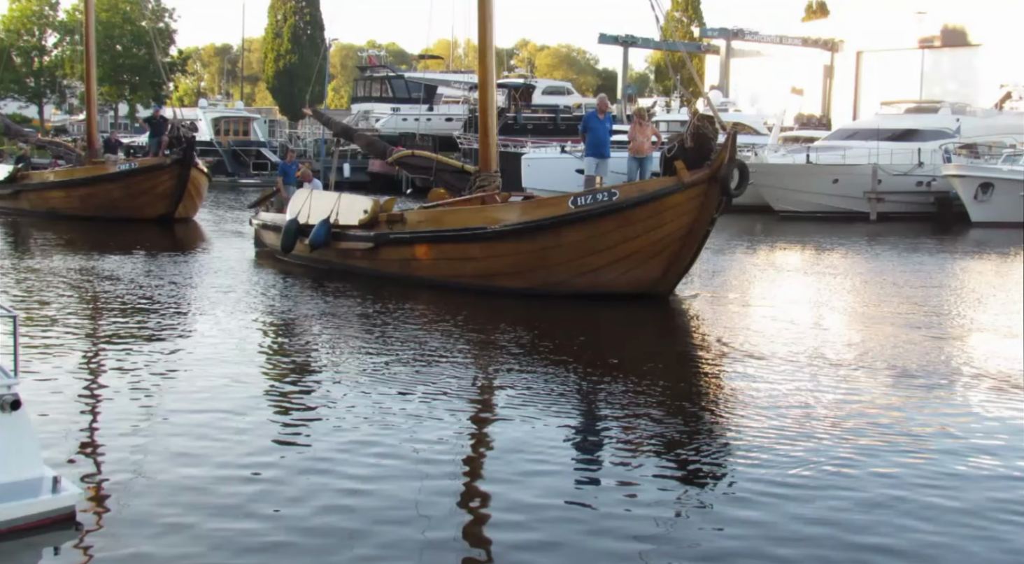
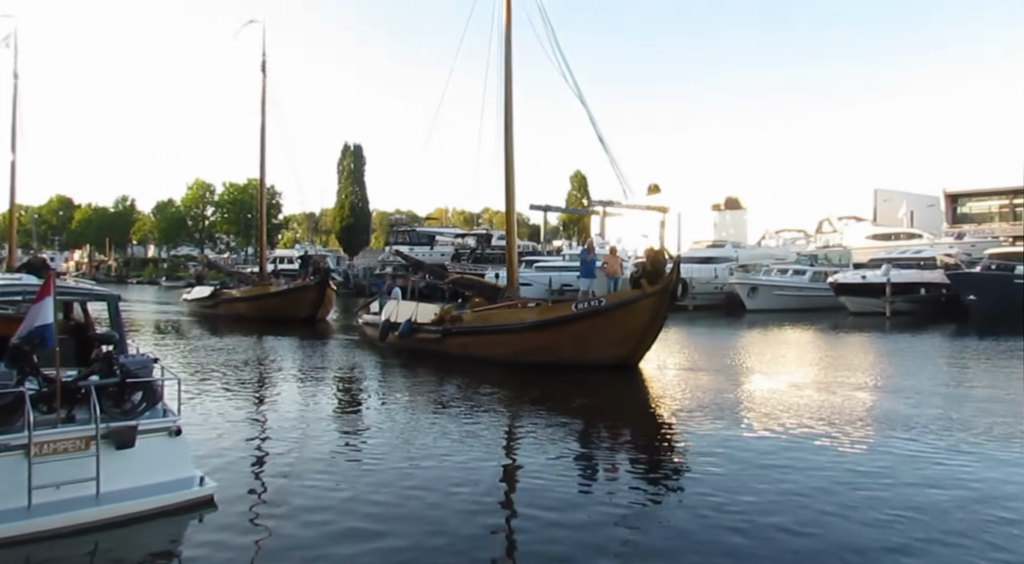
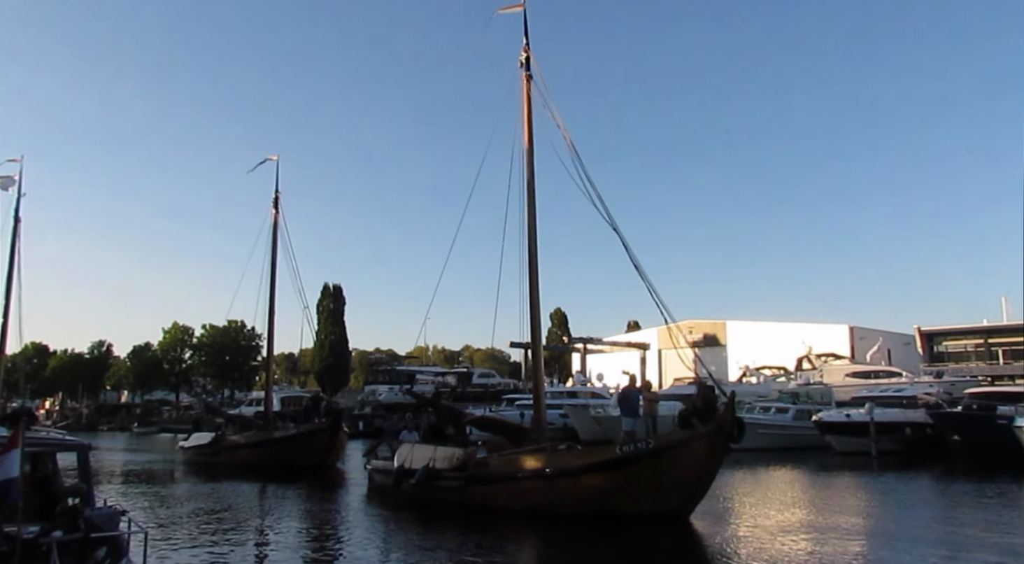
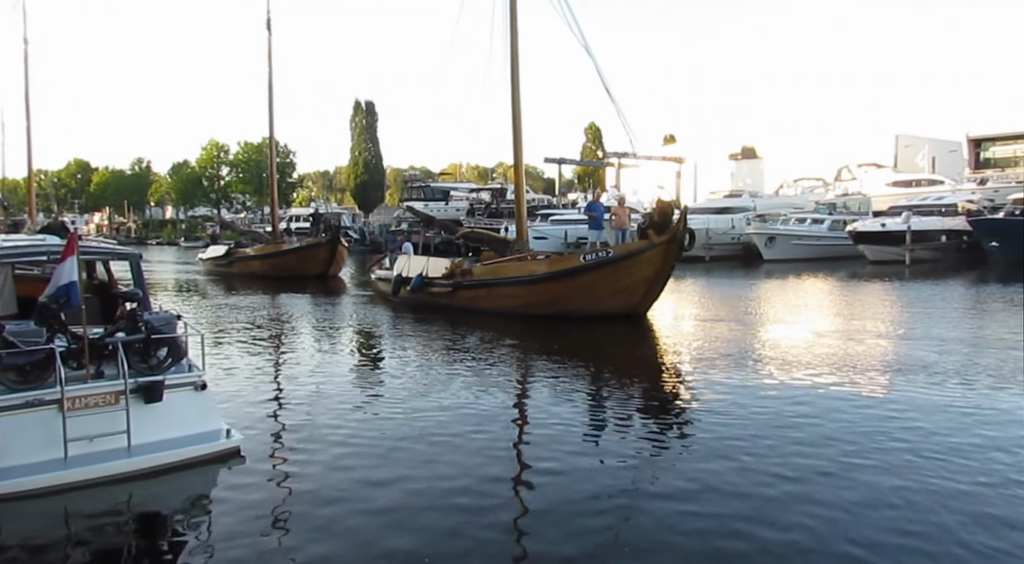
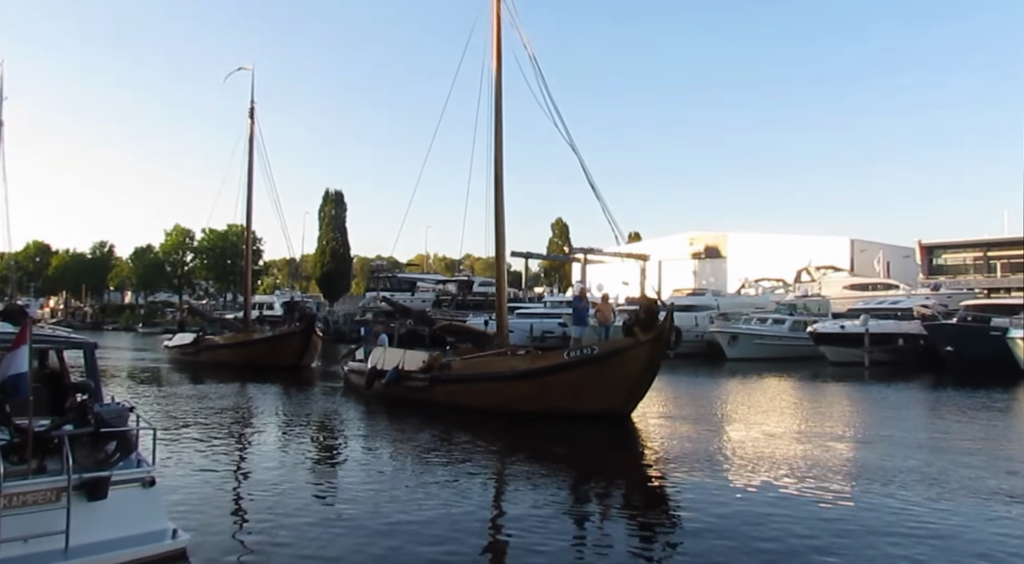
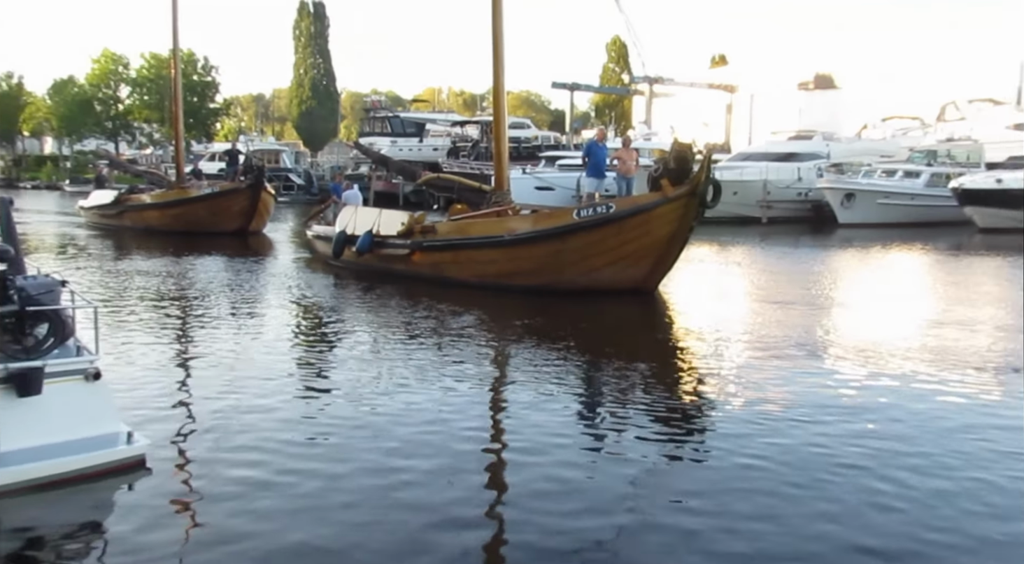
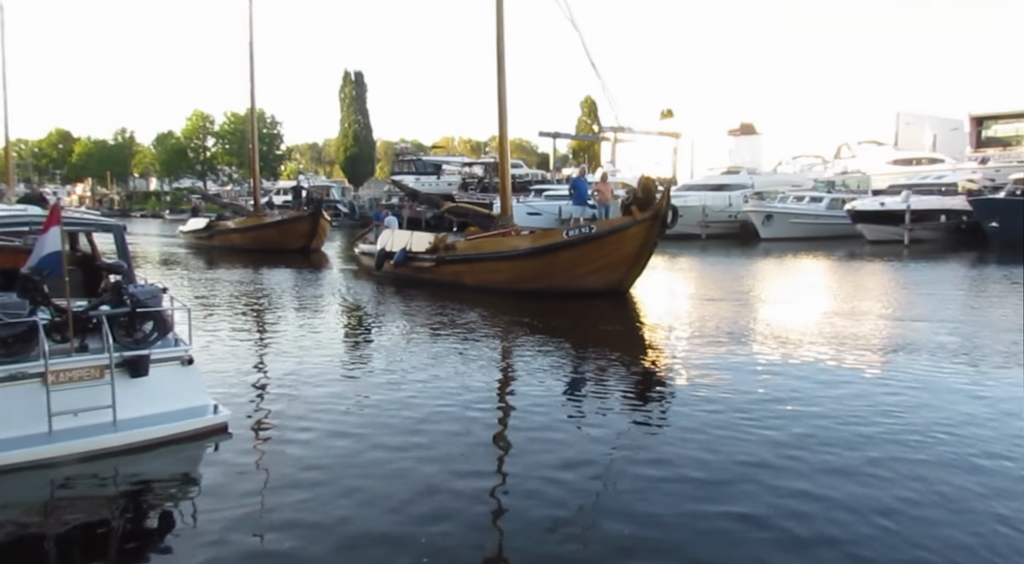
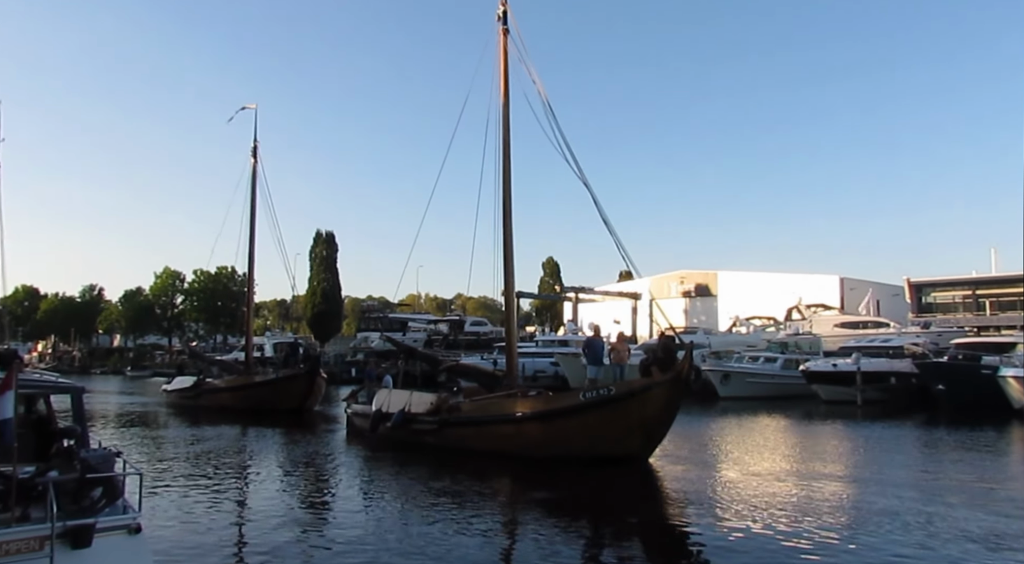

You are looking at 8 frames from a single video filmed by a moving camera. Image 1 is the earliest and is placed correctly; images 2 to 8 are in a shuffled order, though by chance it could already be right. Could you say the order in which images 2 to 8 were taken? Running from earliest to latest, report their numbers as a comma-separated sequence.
6, 7, 4, 2, 5, 8, 3
